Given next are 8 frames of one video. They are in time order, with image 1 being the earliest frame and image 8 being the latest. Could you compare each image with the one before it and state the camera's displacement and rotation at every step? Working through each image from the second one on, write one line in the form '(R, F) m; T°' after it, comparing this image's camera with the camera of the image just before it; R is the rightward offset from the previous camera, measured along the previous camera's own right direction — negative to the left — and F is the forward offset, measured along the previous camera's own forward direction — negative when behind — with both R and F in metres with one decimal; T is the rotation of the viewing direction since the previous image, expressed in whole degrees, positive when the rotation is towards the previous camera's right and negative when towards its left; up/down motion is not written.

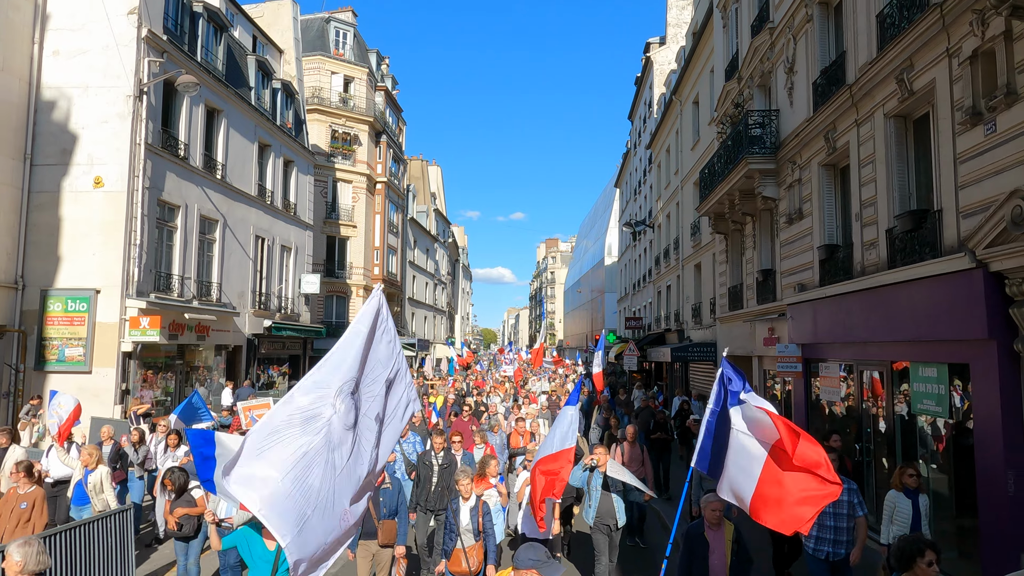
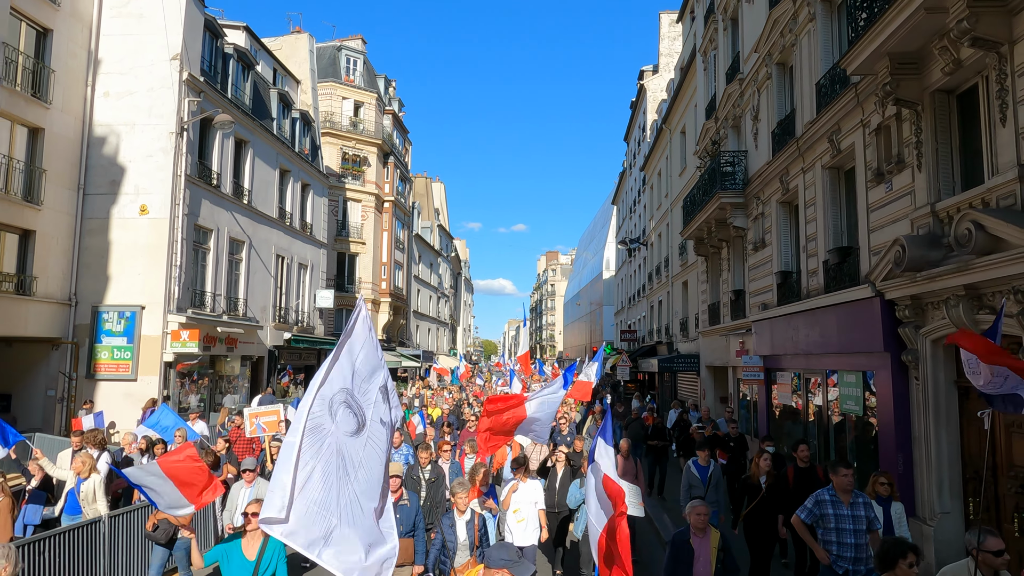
(0.0, -1.9) m; 0°
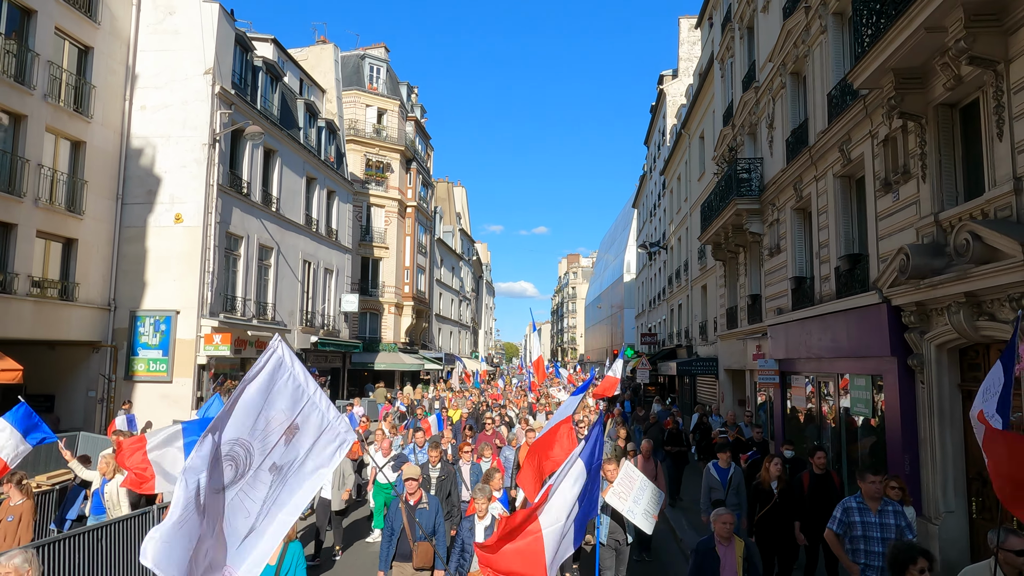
(0.0, -0.5) m; -2°
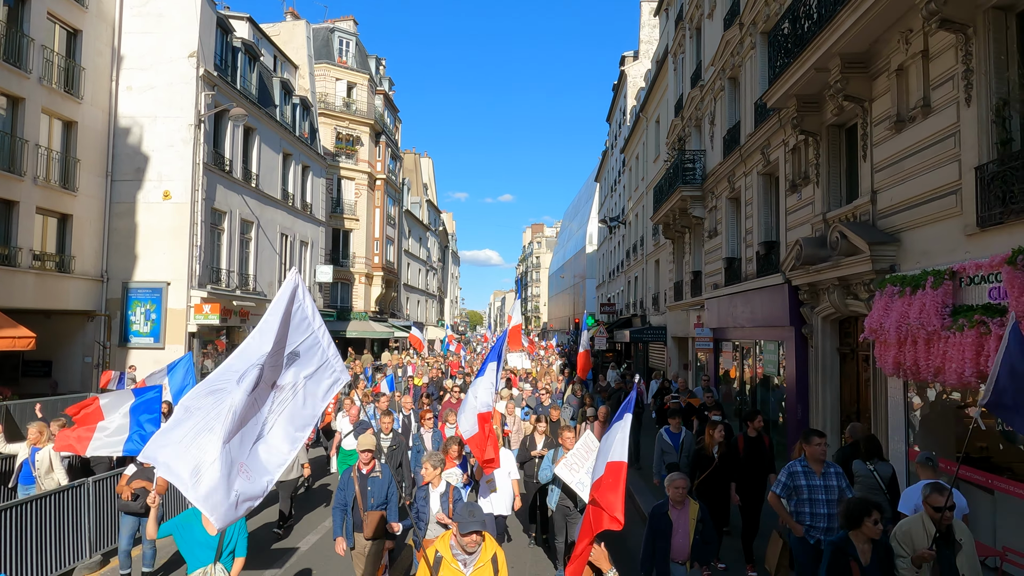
(-0.2, -1.9) m; +3°
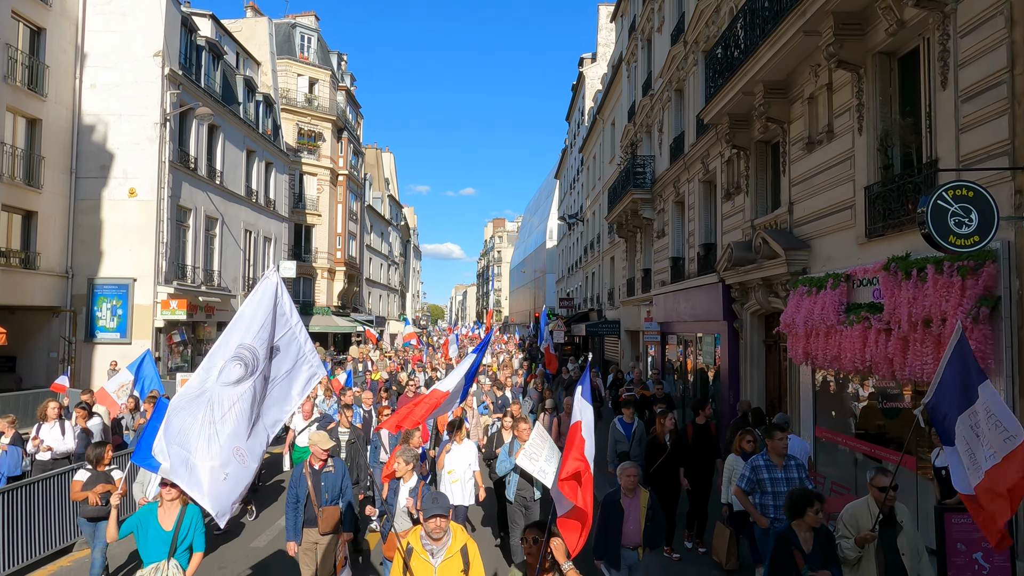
(0.0, -1.0) m; +3°
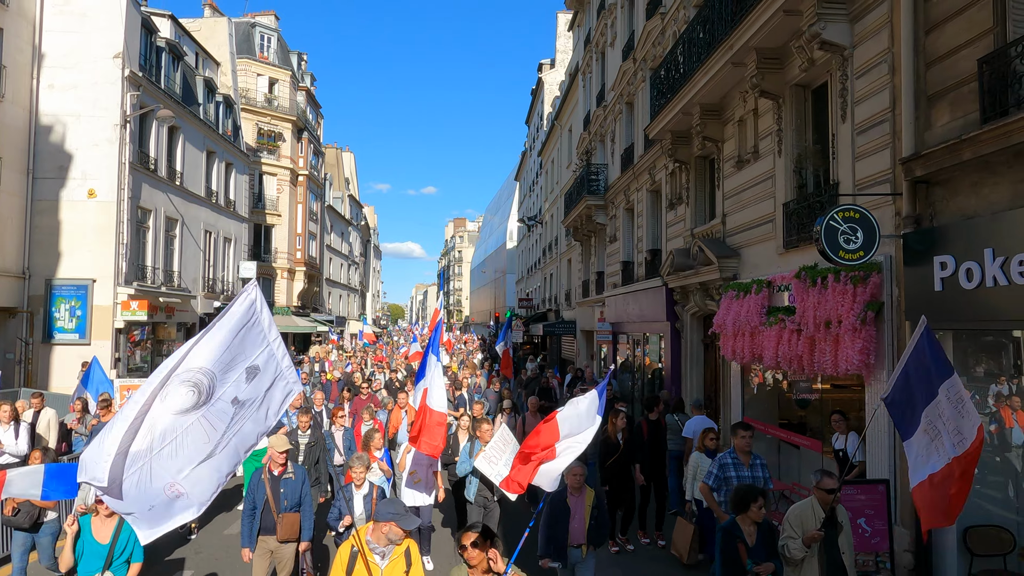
(0.0, -0.8) m; +3°
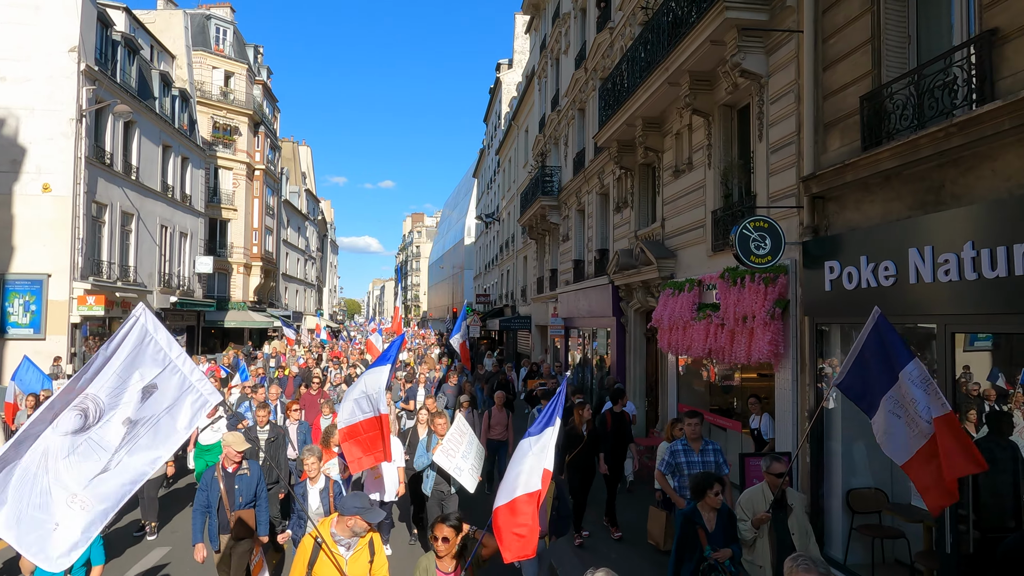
(0.0, -0.8) m; +4°
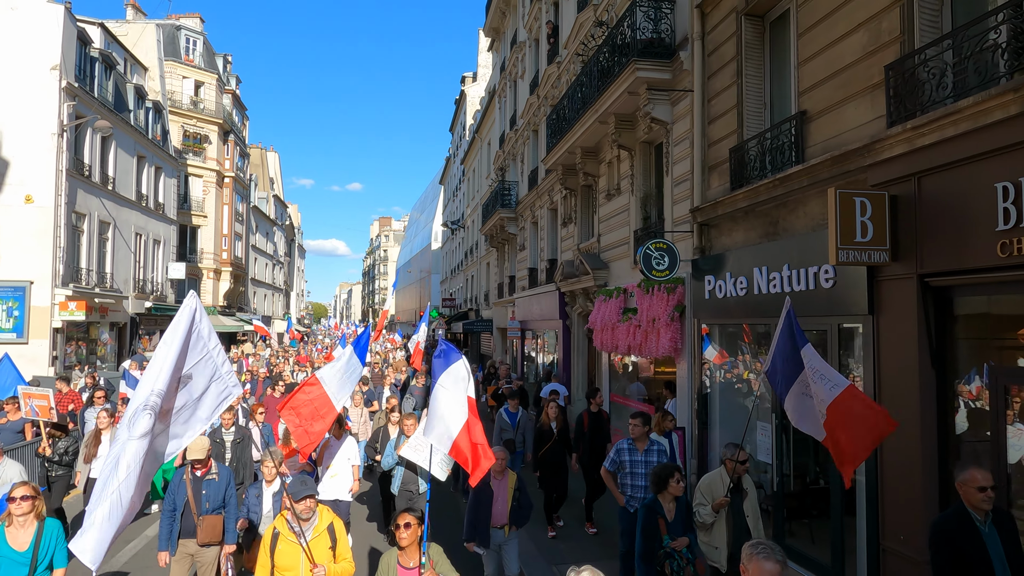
(+0.3, -1.8) m; +3°
